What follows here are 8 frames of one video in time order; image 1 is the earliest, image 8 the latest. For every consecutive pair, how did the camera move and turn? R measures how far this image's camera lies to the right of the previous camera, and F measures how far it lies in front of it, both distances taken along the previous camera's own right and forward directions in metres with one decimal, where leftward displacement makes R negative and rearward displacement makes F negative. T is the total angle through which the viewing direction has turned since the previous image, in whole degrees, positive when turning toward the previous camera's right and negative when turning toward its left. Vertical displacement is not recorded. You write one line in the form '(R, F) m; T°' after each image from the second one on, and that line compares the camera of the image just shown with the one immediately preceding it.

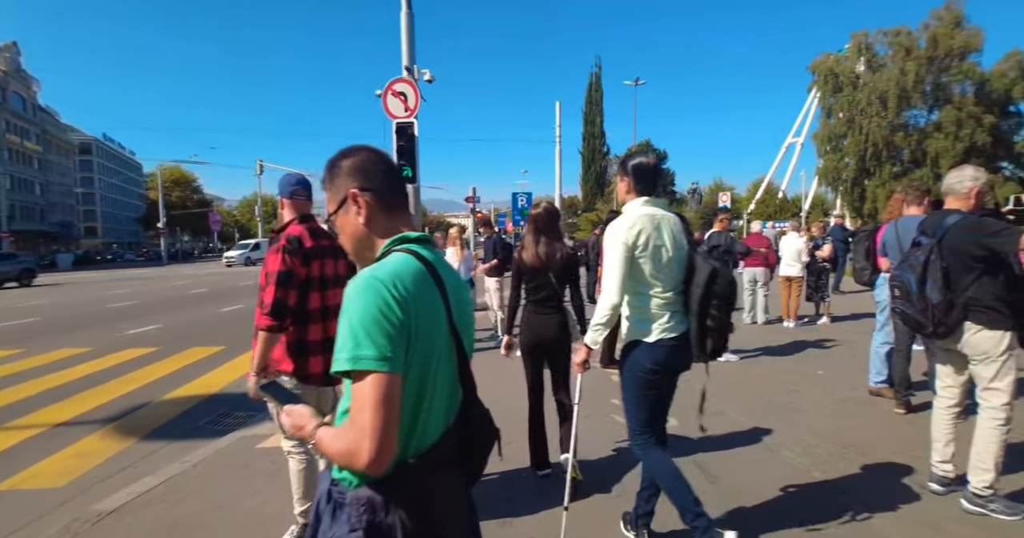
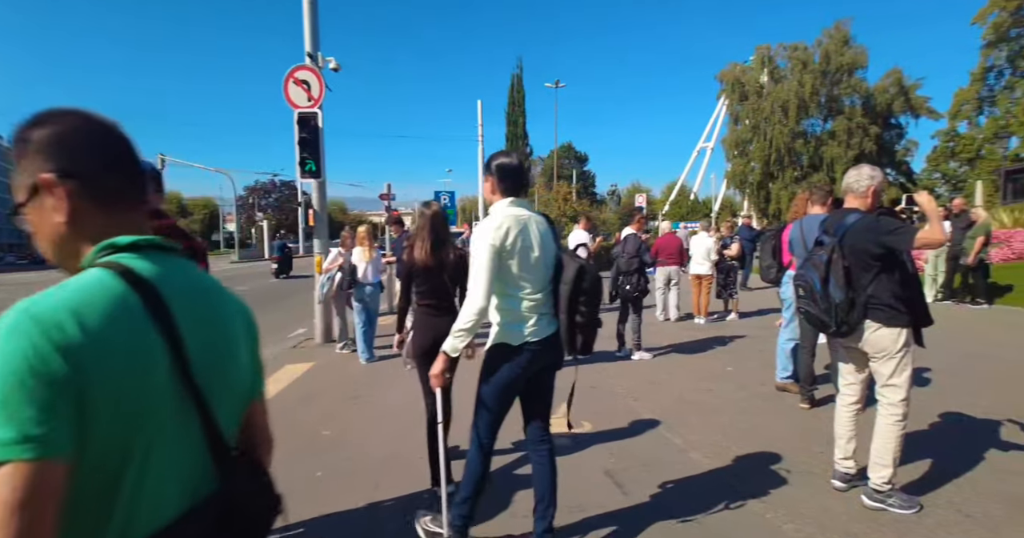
(+0.2, +0.4) m; +9°
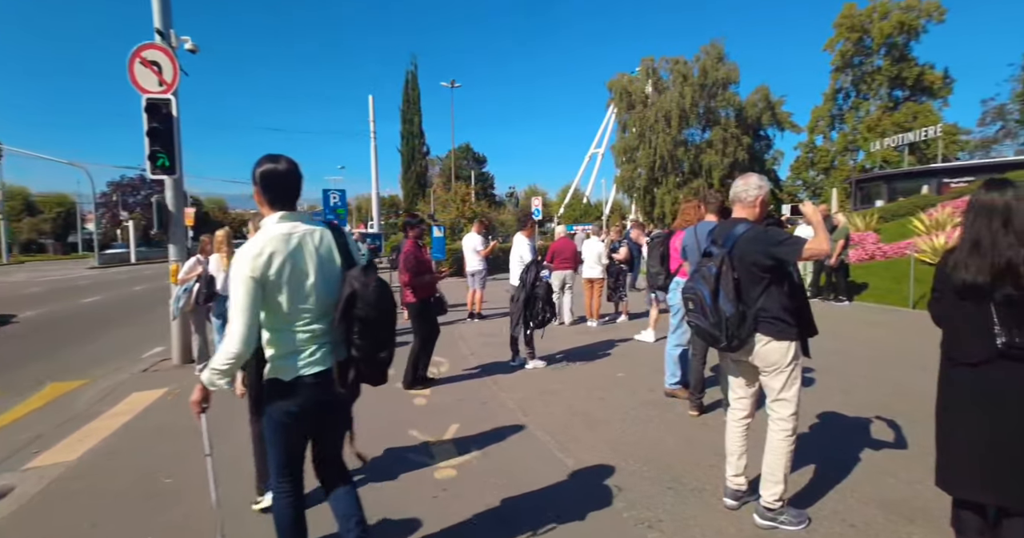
(+0.2, +0.6) m; +12°
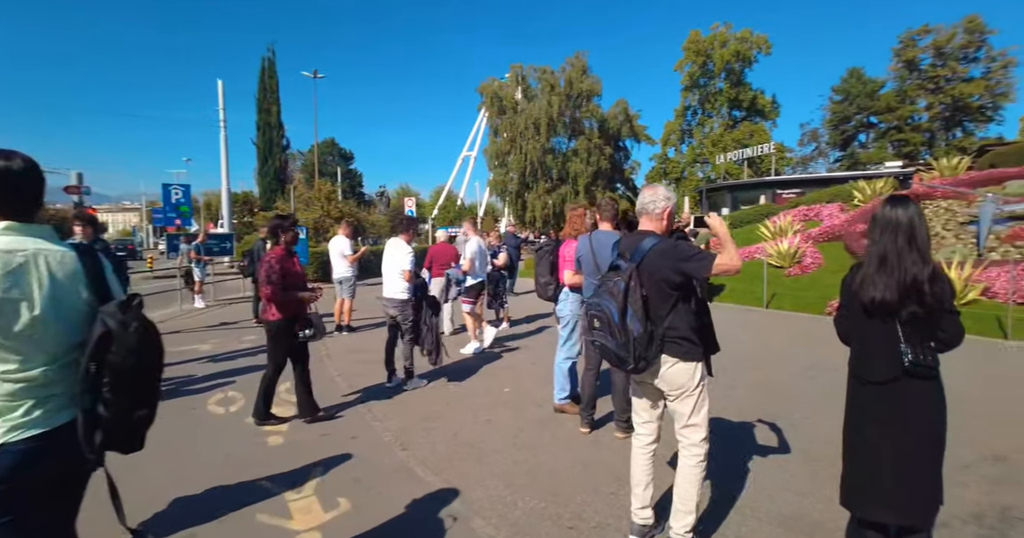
(0.0, +0.6) m; +16°
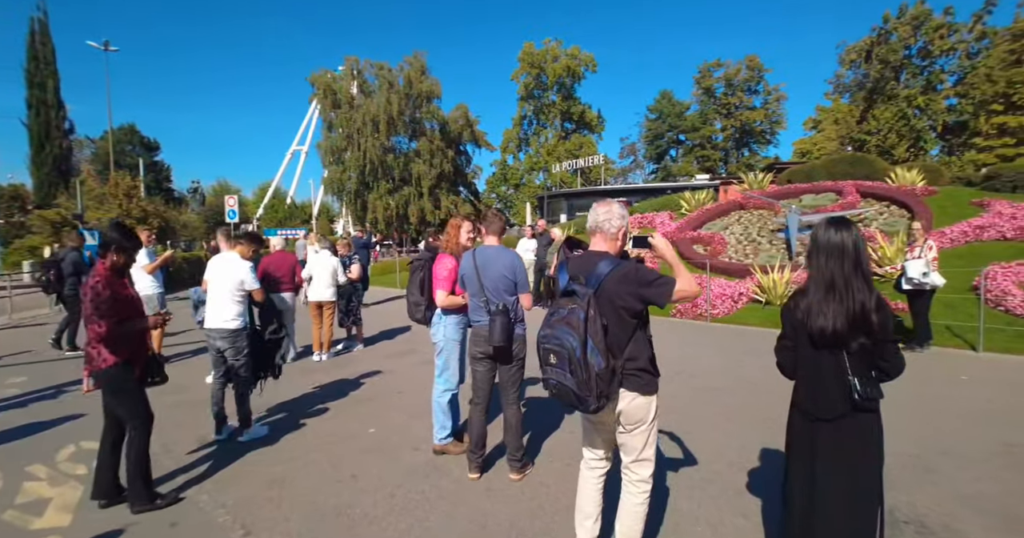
(-0.2, +0.7) m; +19°
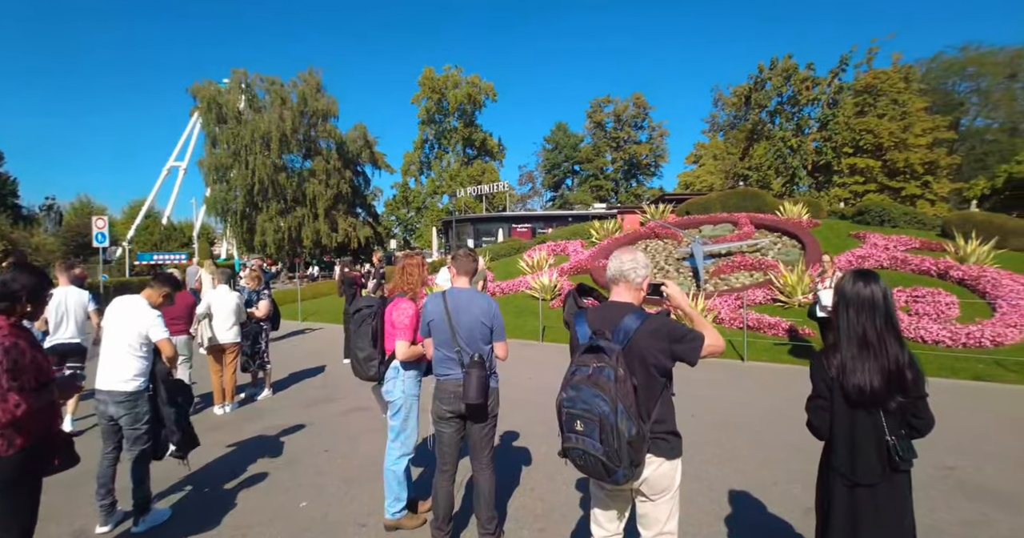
(-0.4, +0.4) m; +11°
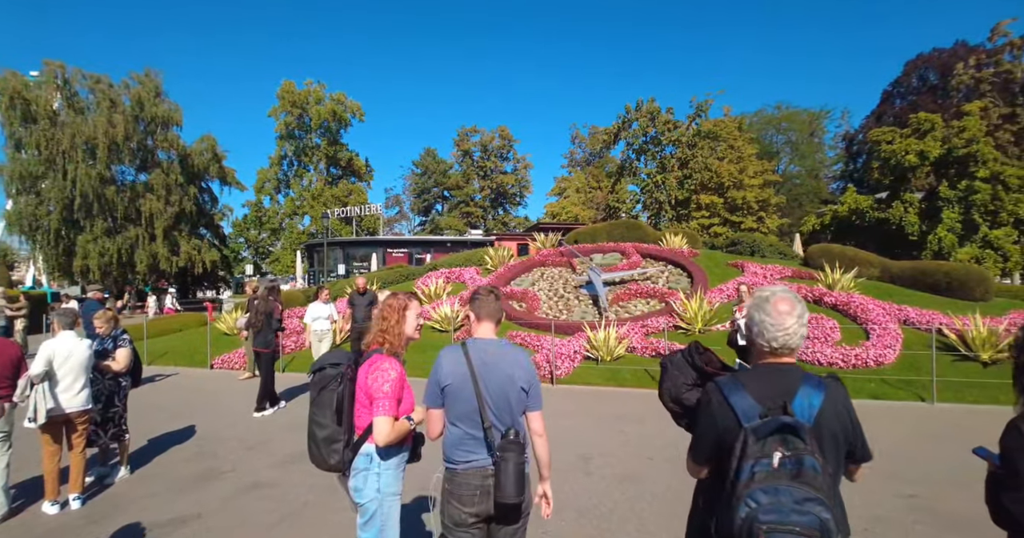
(-0.9, +0.8) m; +16°
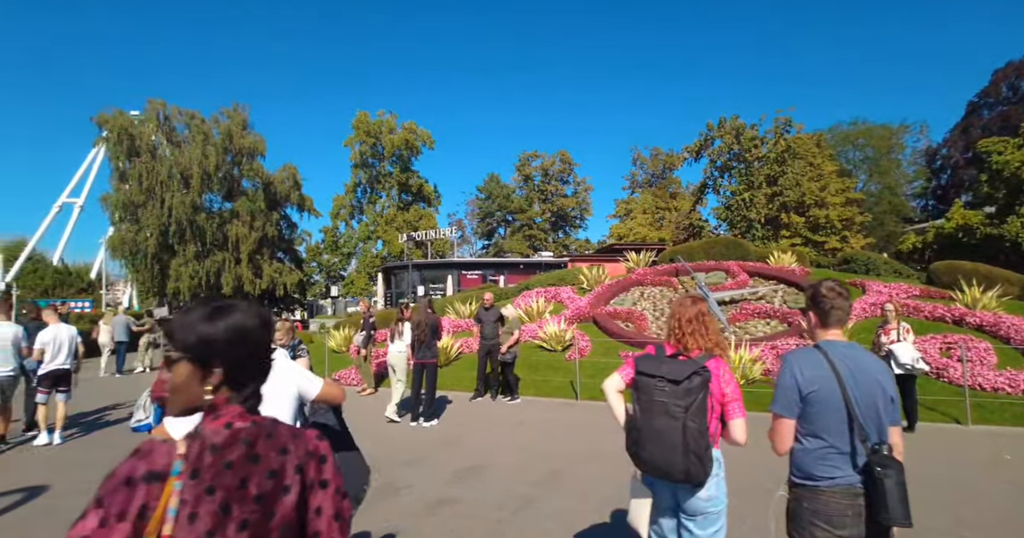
(-1.5, -0.5) m; -7°
